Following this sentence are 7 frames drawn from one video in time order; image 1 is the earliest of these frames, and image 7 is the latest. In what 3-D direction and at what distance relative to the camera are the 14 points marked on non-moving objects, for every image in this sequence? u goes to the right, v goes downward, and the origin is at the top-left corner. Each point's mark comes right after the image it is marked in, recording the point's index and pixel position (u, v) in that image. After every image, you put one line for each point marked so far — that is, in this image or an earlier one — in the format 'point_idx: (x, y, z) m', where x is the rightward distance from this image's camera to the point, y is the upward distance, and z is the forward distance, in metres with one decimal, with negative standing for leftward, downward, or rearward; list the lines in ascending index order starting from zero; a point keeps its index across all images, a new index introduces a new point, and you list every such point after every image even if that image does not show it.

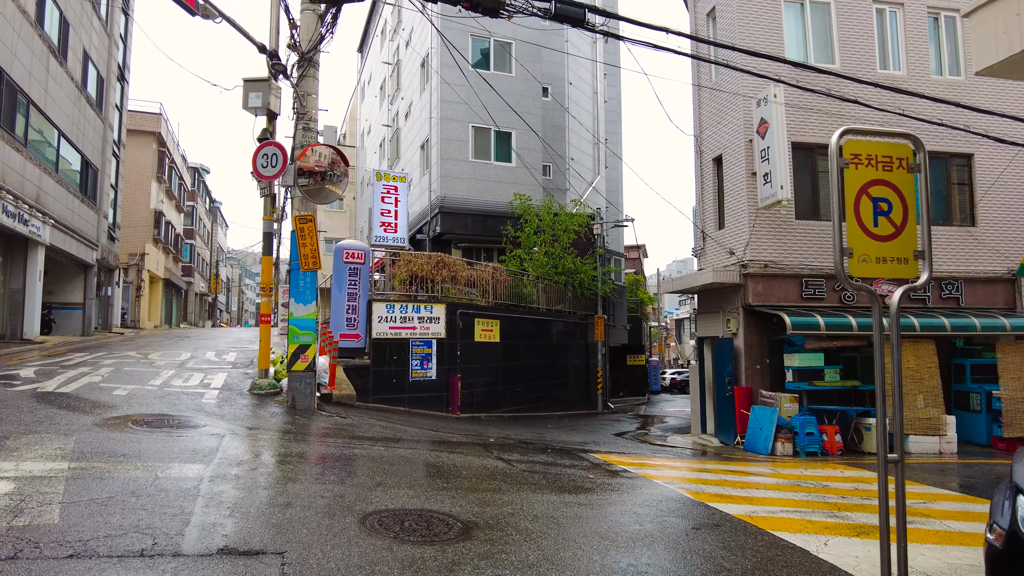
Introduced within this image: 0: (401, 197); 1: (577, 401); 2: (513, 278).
0: (-2.7, +2.3, +15.6) m
1: (+2.0, -3.4, +19.7) m
2: (0.0, +0.3, +17.0) m
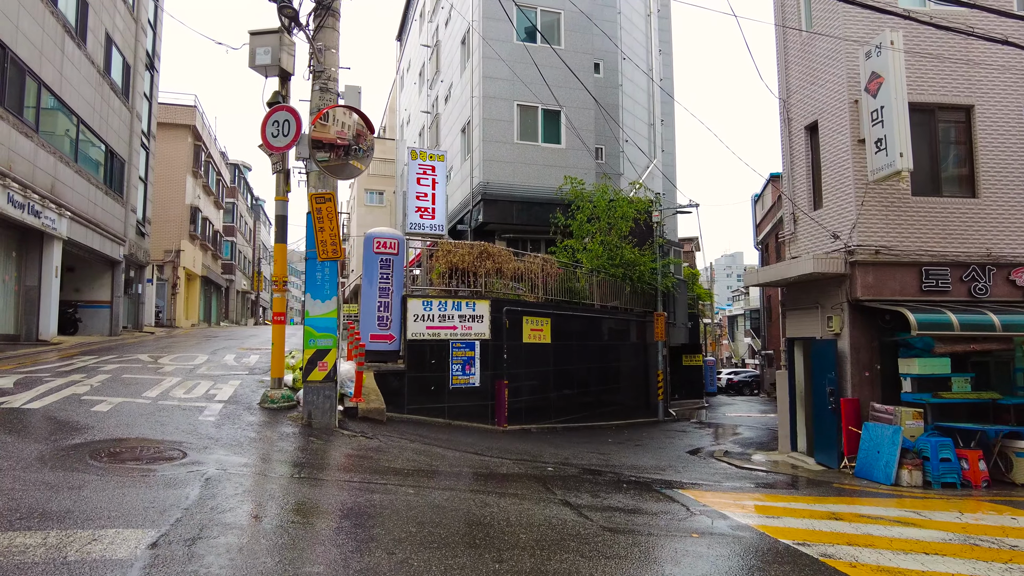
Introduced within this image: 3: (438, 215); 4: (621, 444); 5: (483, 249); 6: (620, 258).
0: (-1.6, +2.4, +13.9) m
1: (+3.4, -3.2, +17.7) m
2: (+1.2, +0.4, +15.1) m
3: (-1.6, +1.6, +13.8) m
4: (+2.0, -2.9, +12.1) m
5: (-0.6, +0.8, +12.7) m
6: (+2.8, +0.8, +17.2) m
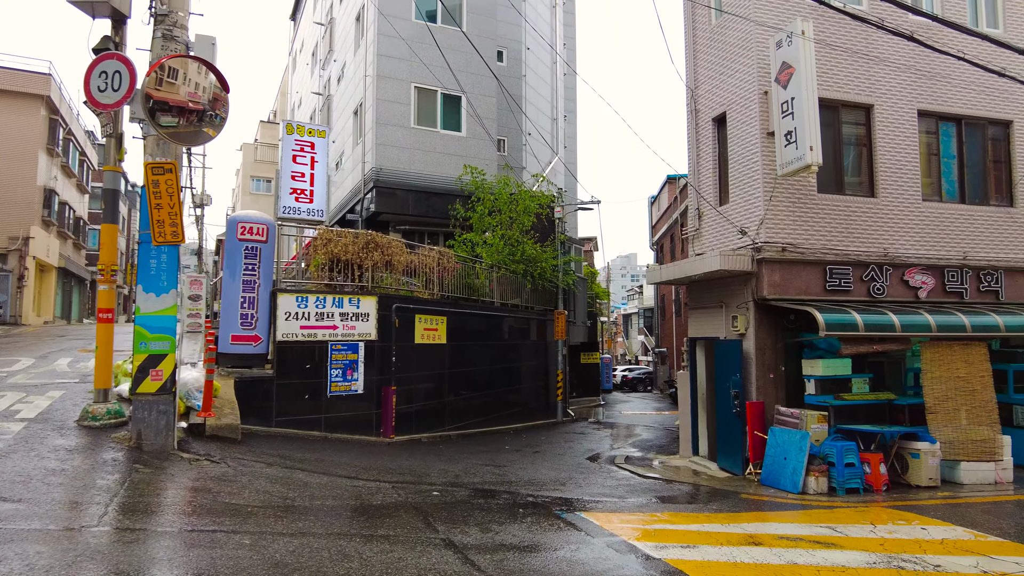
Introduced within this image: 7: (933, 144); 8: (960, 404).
0: (-3.7, +2.5, +12.4) m
1: (+0.6, -3.1, +17.0) m
2: (-1.1, +0.5, +14.0) m
3: (-3.7, +1.7, +12.3) m
4: (+0.1, -2.8, +11.2) m
5: (-2.5, +0.9, +11.4) m
6: (+0.2, +0.9, +16.4) m
7: (+7.2, +2.5, +11.2) m
8: (+6.3, -1.6, +9.3) m
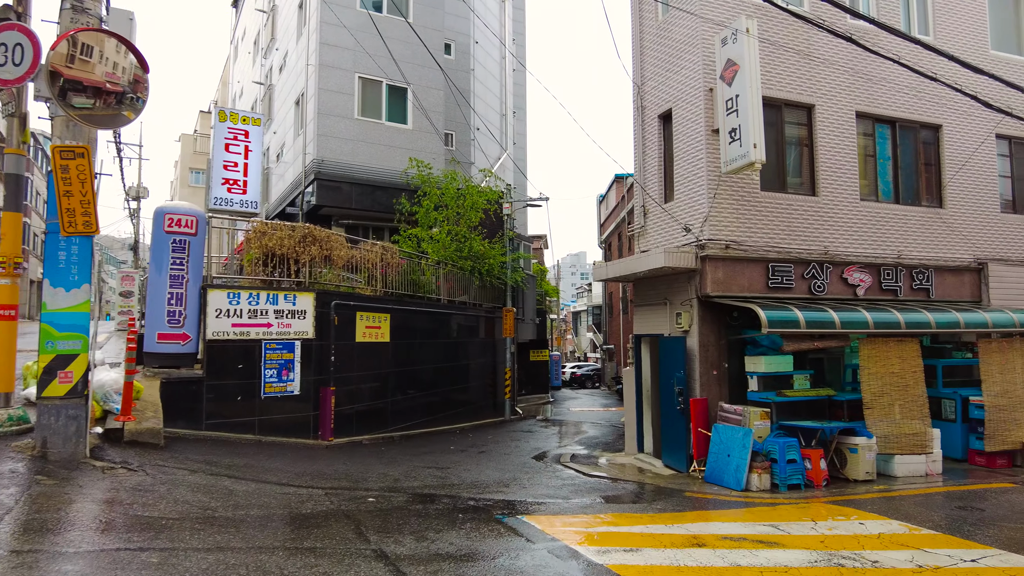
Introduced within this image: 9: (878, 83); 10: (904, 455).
0: (-4.7, +2.6, +11.9) m
1: (-0.7, -3.1, +16.7) m
2: (-2.2, +0.6, +13.7) m
3: (-4.6, +1.8, +11.8) m
4: (-0.8, -2.8, +11.0) m
5: (-3.4, +0.9, +10.9) m
6: (-1.1, +1.0, +16.1) m
7: (+6.3, +2.5, +11.5) m
8: (+5.5, -1.6, +9.5) m
9: (+6.3, +3.6, +11.4) m
10: (+5.6, -2.4, +9.3) m
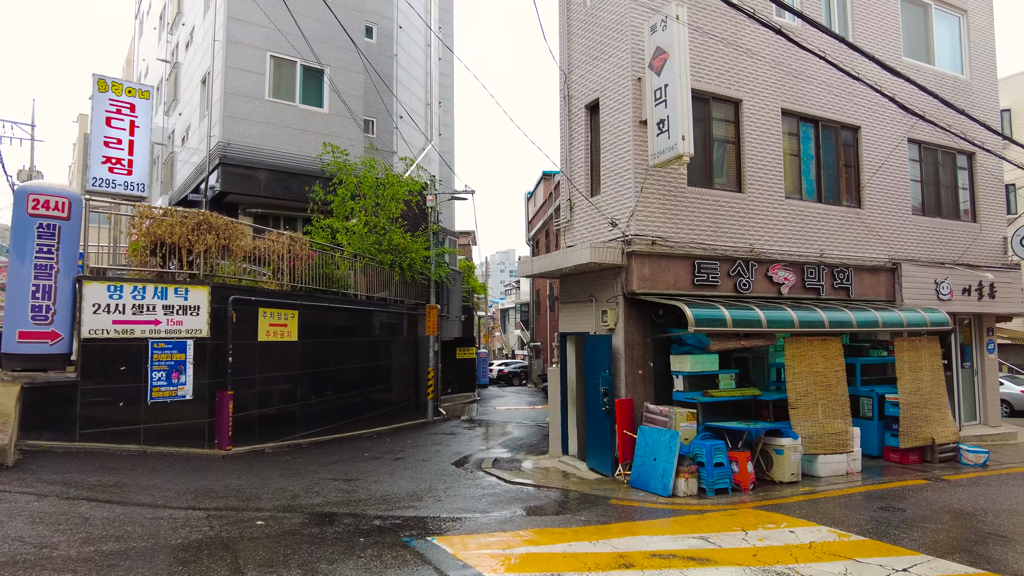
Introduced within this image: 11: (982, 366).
0: (-6.0, +2.7, +10.7) m
1: (-2.6, -2.9, +16.0) m
2: (-3.7, +0.7, +12.7) m
3: (-6.0, +1.9, +10.6) m
4: (-2.1, -2.7, +10.2) m
5: (-4.6, +1.0, +9.9) m
6: (-2.9, +1.1, +15.3) m
7: (+4.9, +2.5, +11.4) m
8: (+4.4, -1.6, +9.5) m
9: (+5.0, +3.6, +11.3) m
10: (+4.4, -2.3, +9.2) m
11: (+10.2, -1.7, +14.2) m
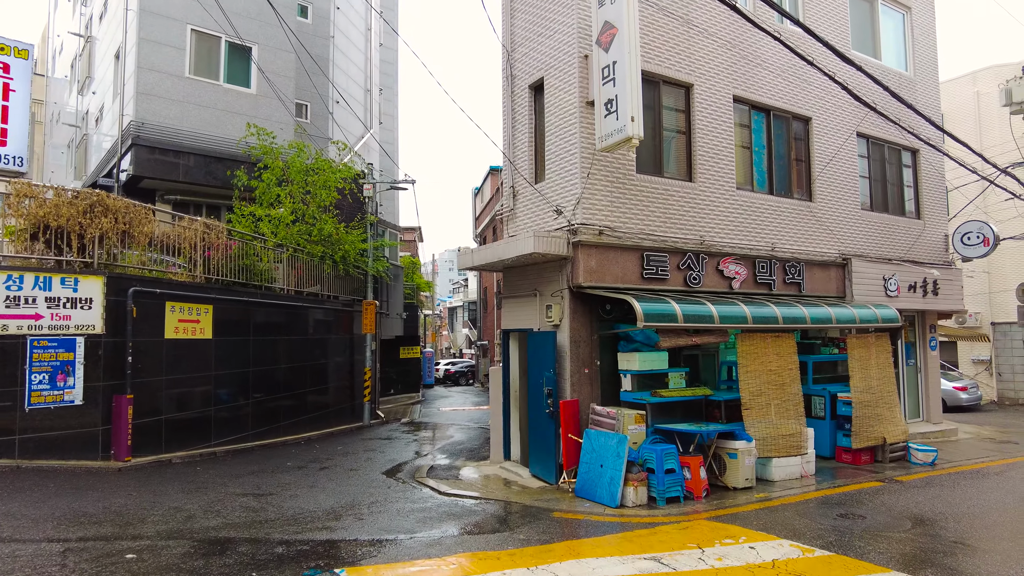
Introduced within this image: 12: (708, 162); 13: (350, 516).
0: (-6.9, +2.8, +9.4) m
1: (-4.0, -2.8, +14.9) m
2: (-4.8, +0.8, +11.6) m
3: (-6.8, +2.0, +9.3) m
4: (-3.0, -2.6, +9.2) m
5: (-5.5, +1.1, +8.7) m
6: (-4.2, +1.2, +14.2) m
7: (+3.9, +2.6, +11.0) m
8: (+3.5, -1.5, +9.0) m
9: (+4.0, +3.7, +10.9) m
10: (+3.6, -2.3, +8.8) m
11: (+8.9, -1.6, +14.2) m
12: (+3.0, +2.0, +10.1) m
13: (-1.6, -2.3, +6.6) m
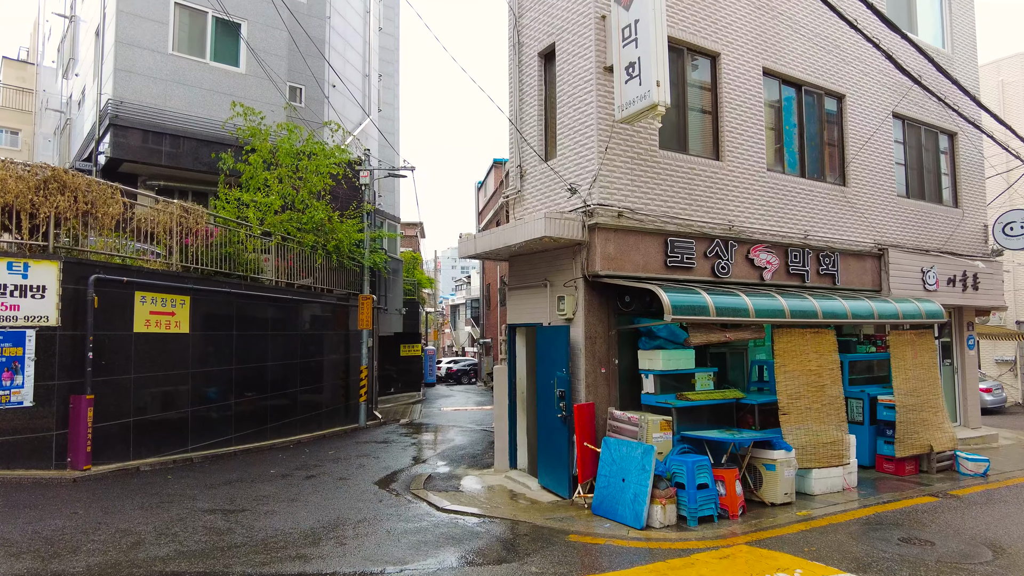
0: (-6.8, +3.0, +8.4) m
1: (-3.9, -2.7, +14.0) m
2: (-4.7, +1.0, +10.7) m
3: (-6.7, +2.2, +8.3) m
4: (-2.9, -2.4, +8.3) m
5: (-5.4, +1.3, +7.7) m
6: (-4.0, +1.3, +13.3) m
7: (+4.1, +2.7, +10.0) m
8: (+3.6, -1.4, +8.0) m
9: (+4.1, +3.8, +9.9) m
10: (+3.7, -2.1, +7.8) m
11: (+9.0, -1.5, +13.2) m
12: (+3.1, +2.1, +9.1) m
13: (-1.5, -2.1, +5.6) m
